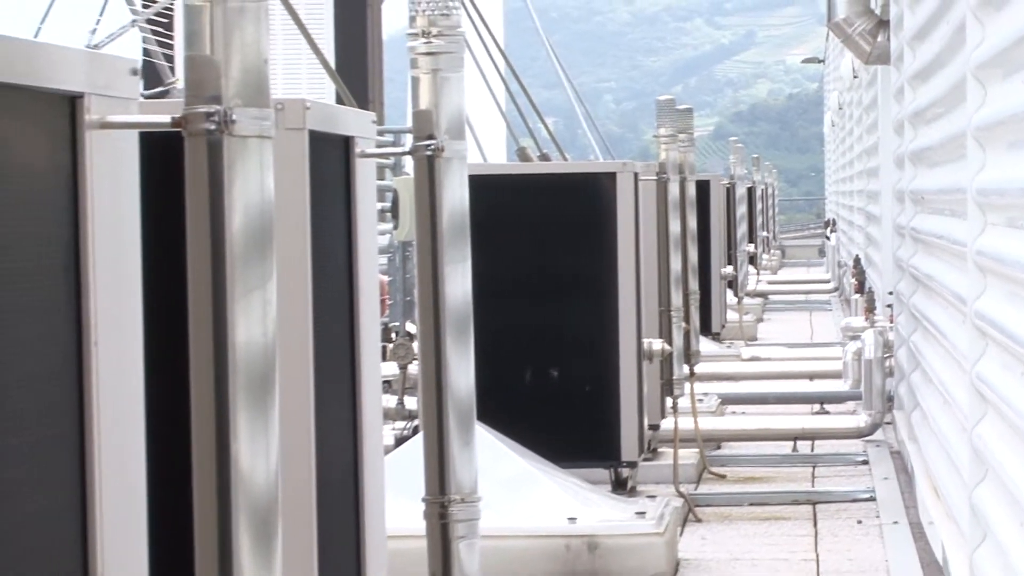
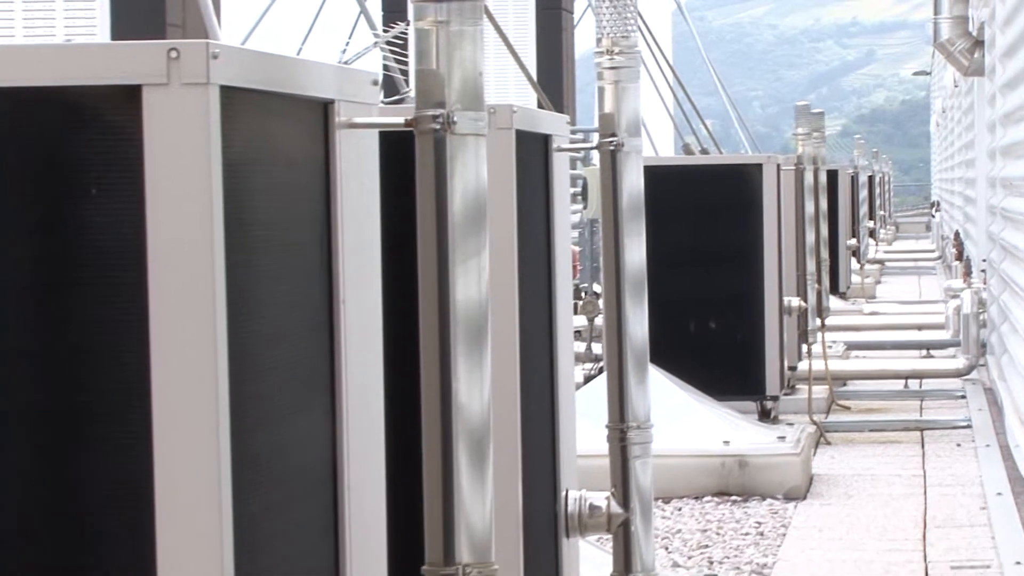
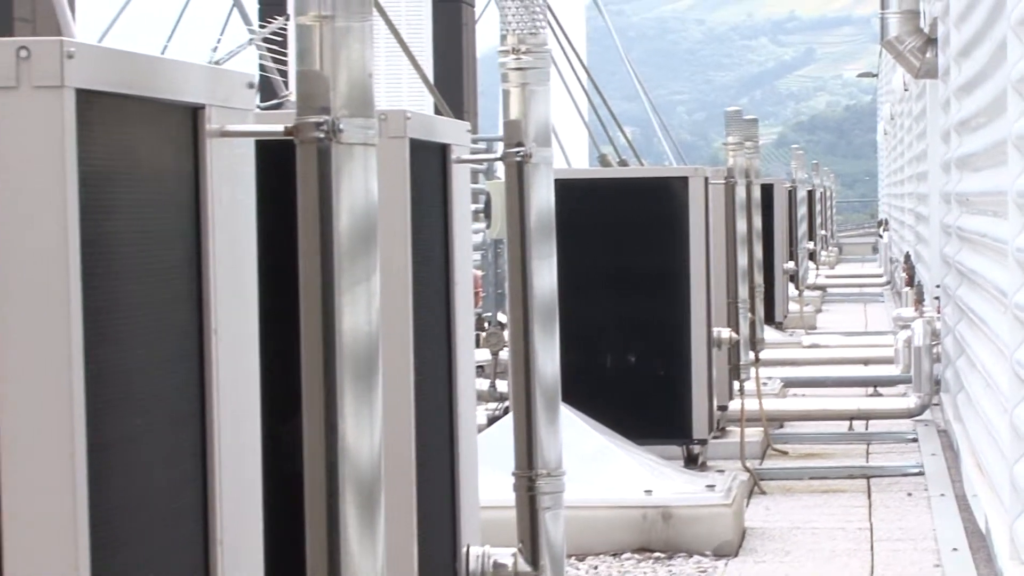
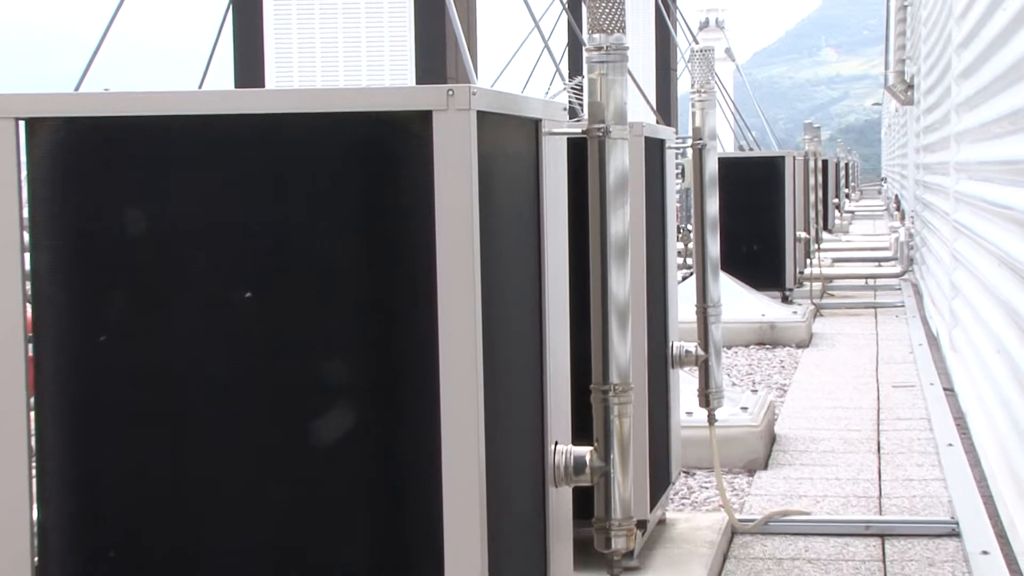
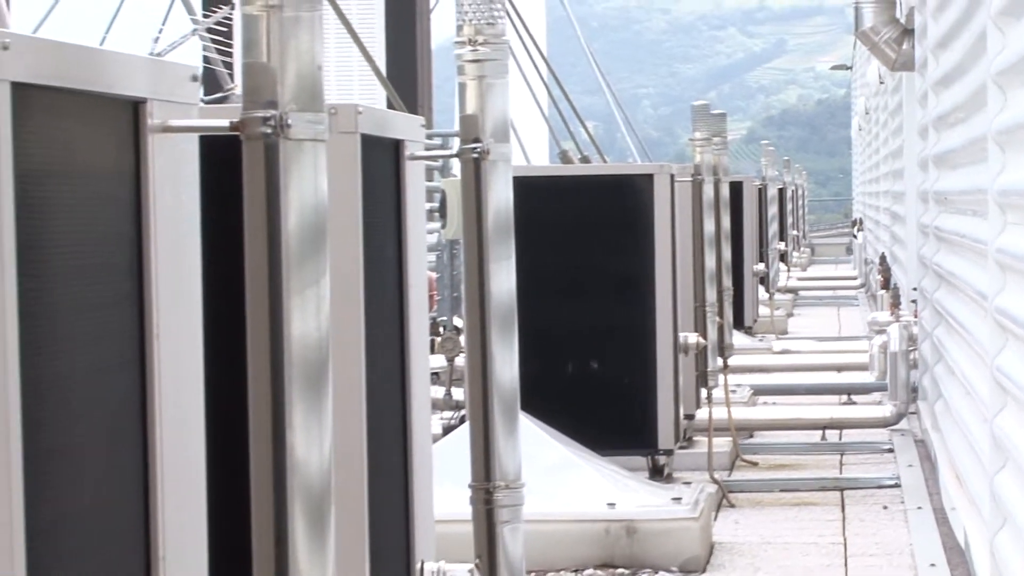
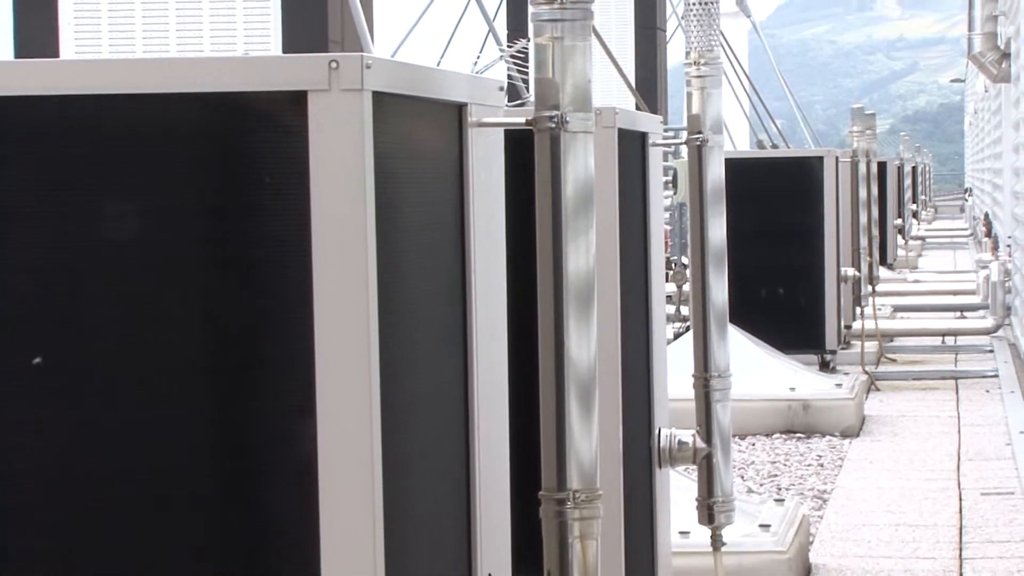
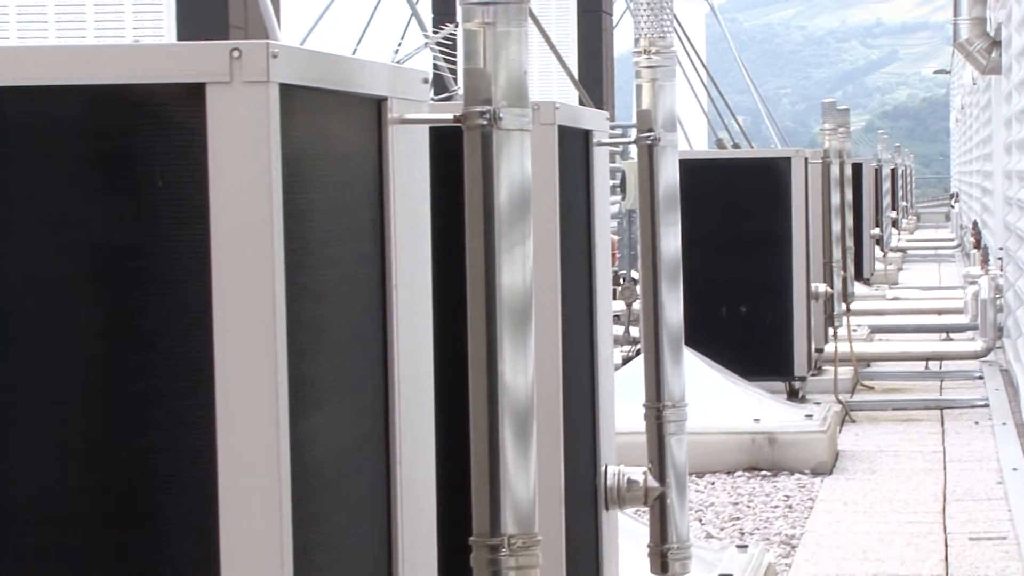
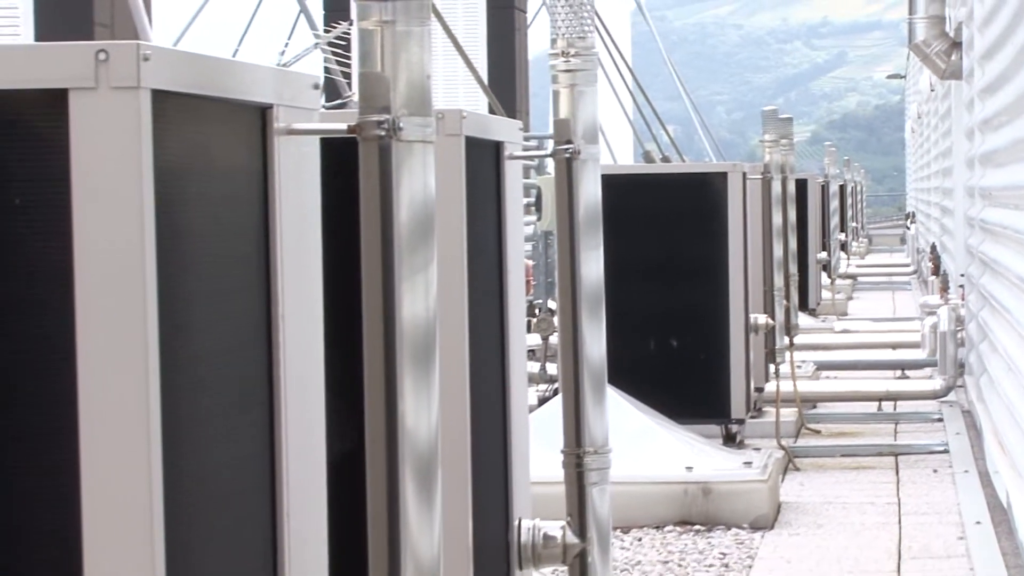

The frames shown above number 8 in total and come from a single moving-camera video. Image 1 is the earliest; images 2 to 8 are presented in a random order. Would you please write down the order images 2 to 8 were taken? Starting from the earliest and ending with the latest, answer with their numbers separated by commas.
5, 3, 8, 2, 7, 6, 4
